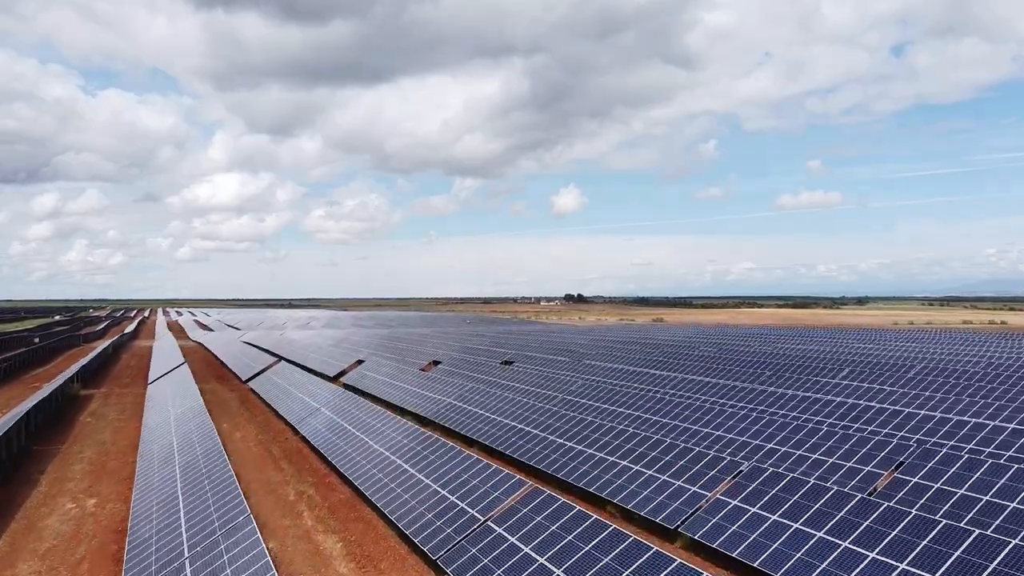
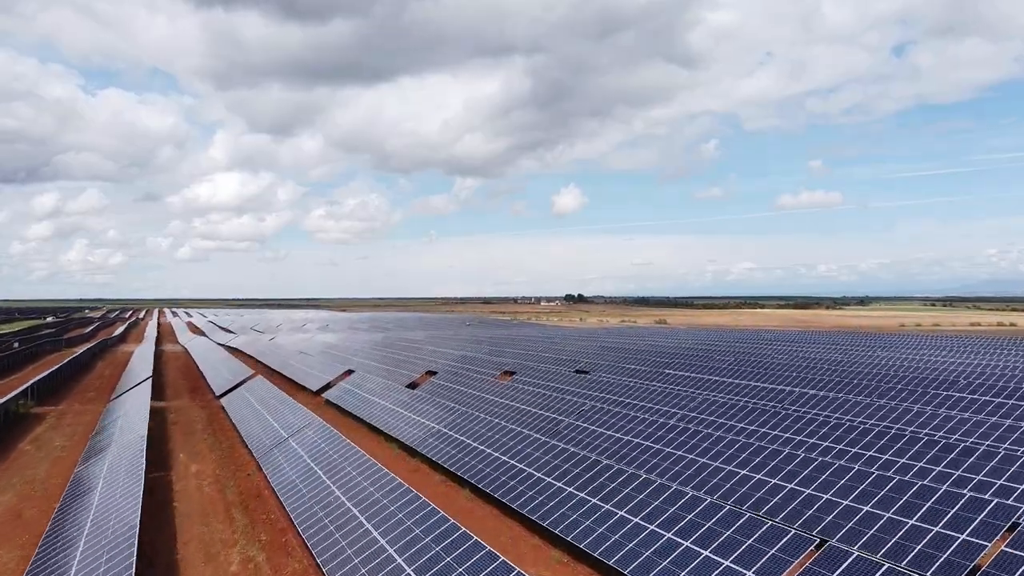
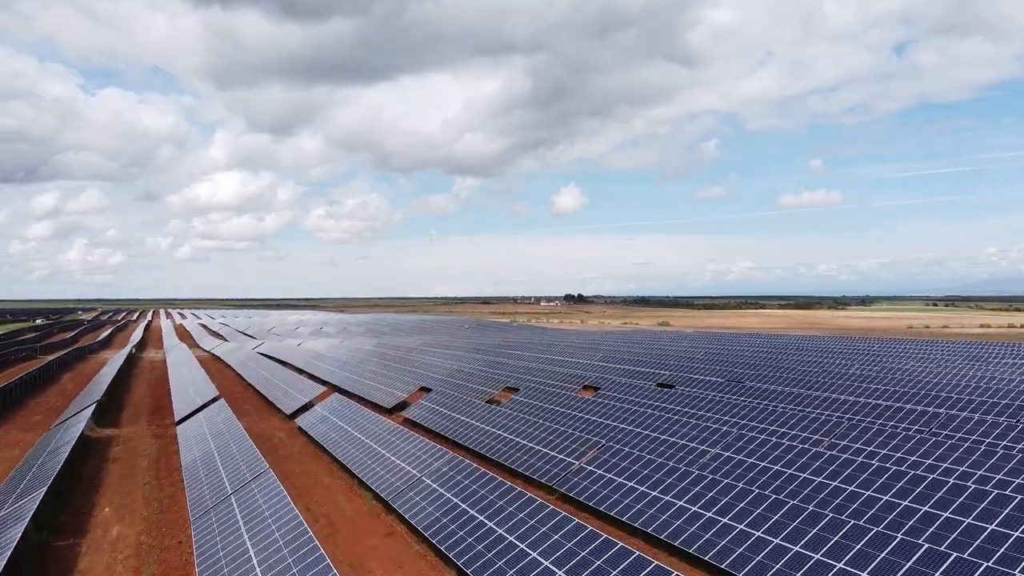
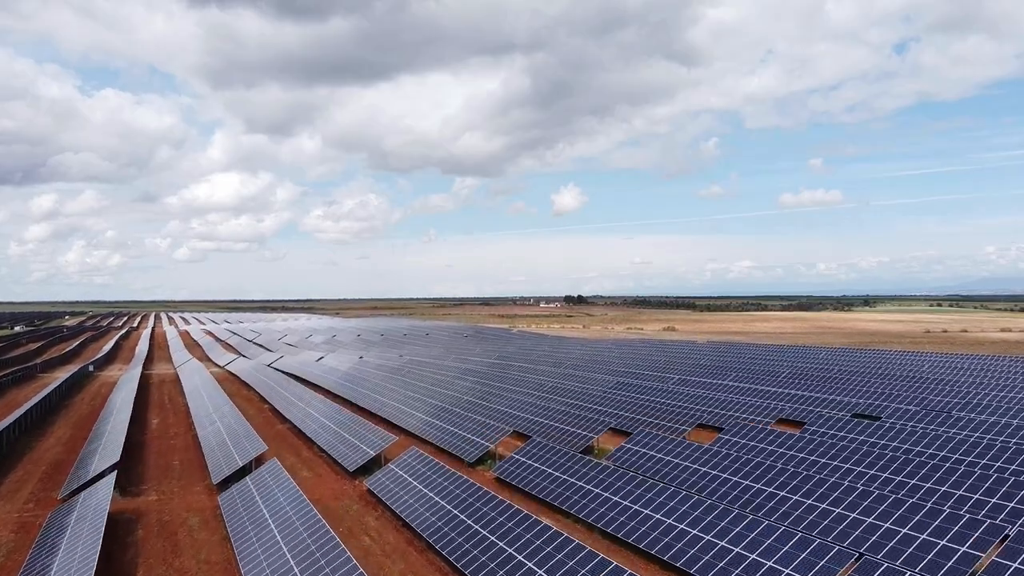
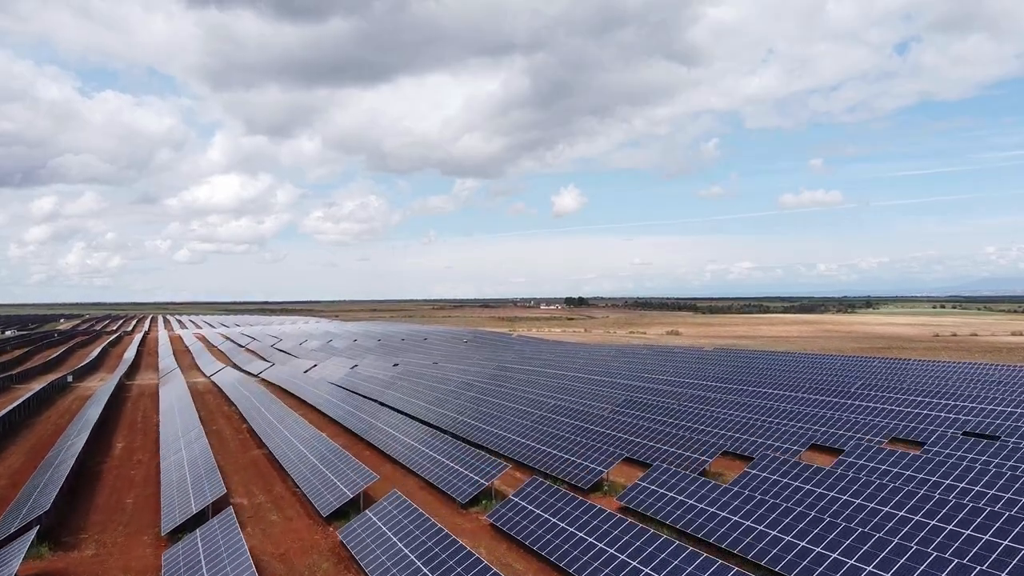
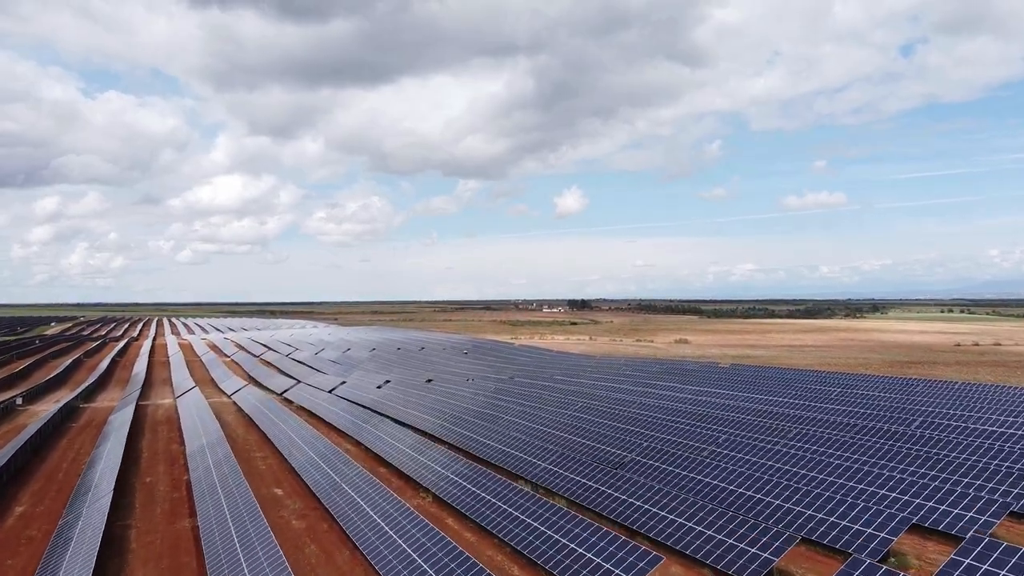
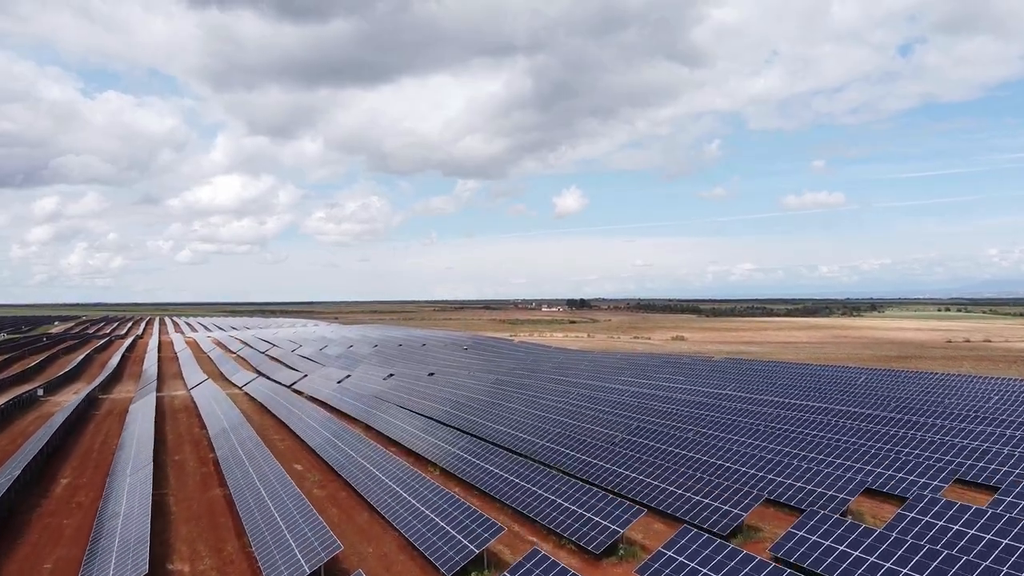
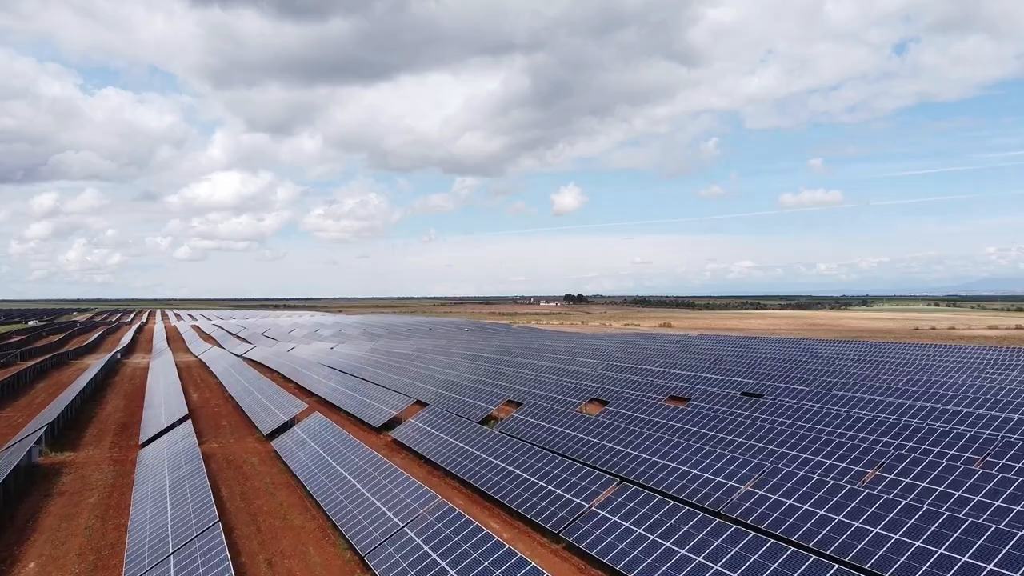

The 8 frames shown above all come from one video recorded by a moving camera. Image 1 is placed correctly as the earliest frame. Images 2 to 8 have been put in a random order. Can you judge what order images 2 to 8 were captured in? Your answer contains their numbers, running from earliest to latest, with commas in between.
2, 3, 8, 4, 5, 7, 6
